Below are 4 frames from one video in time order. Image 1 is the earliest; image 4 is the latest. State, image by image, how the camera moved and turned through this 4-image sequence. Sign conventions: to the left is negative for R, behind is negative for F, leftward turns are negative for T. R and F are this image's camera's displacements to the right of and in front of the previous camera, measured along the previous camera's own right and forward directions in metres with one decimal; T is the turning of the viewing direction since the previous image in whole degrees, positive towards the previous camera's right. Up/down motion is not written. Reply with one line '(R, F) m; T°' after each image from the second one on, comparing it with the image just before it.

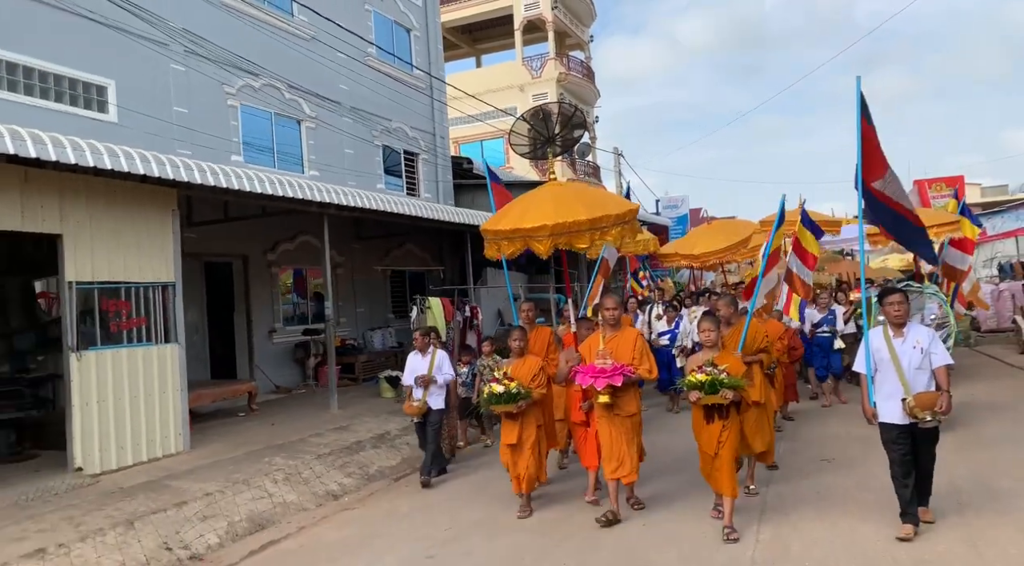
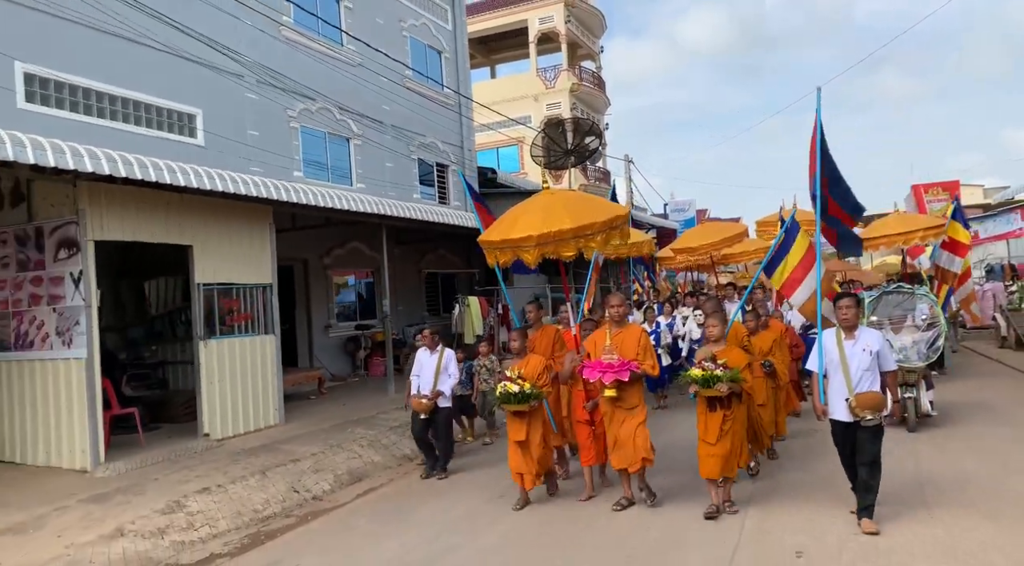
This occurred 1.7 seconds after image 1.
(-0.4, -1.5) m; 0°
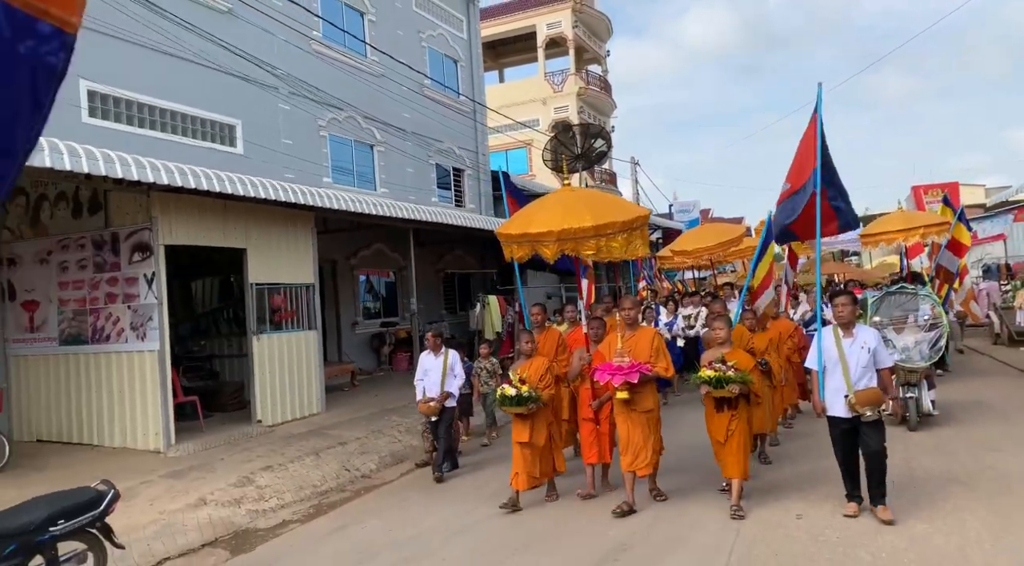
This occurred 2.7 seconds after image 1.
(-0.3, -0.8) m; 0°
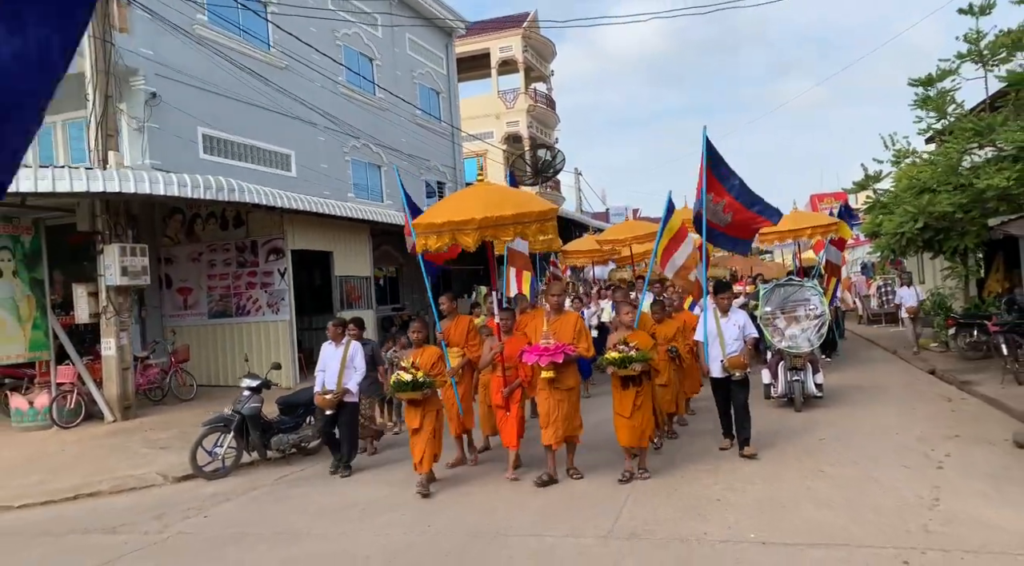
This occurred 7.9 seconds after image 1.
(-1.3, -4.0) m; +5°
